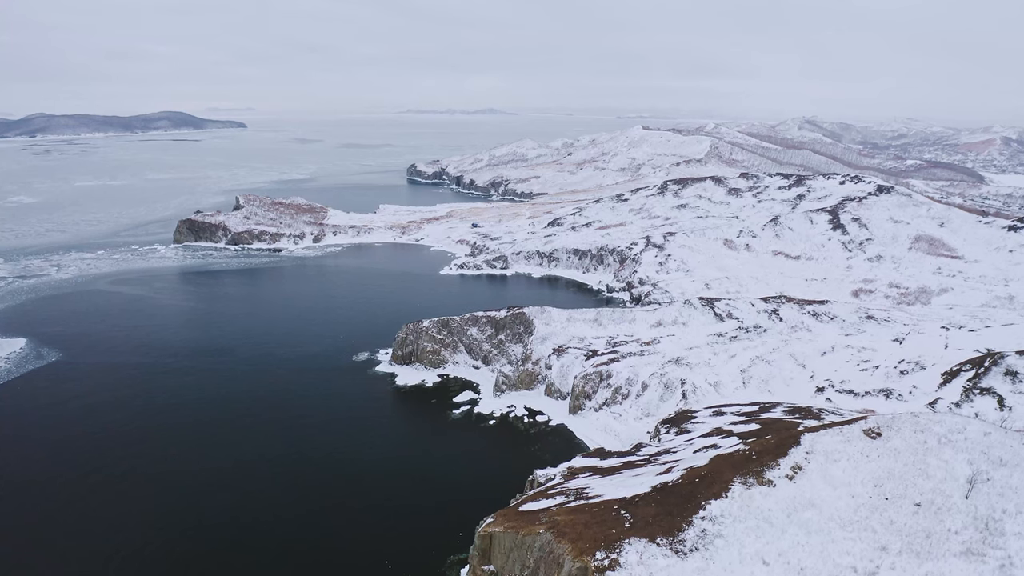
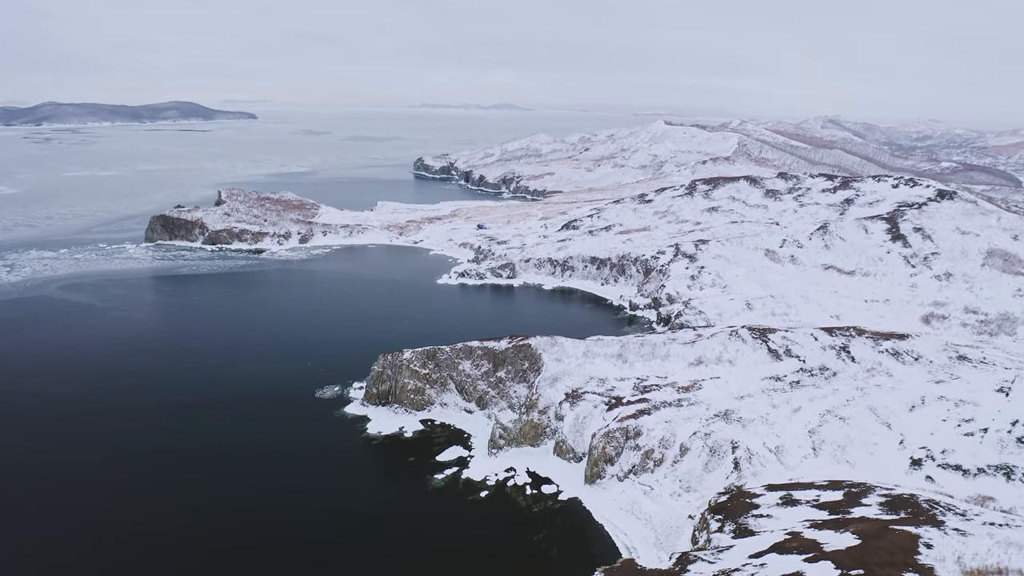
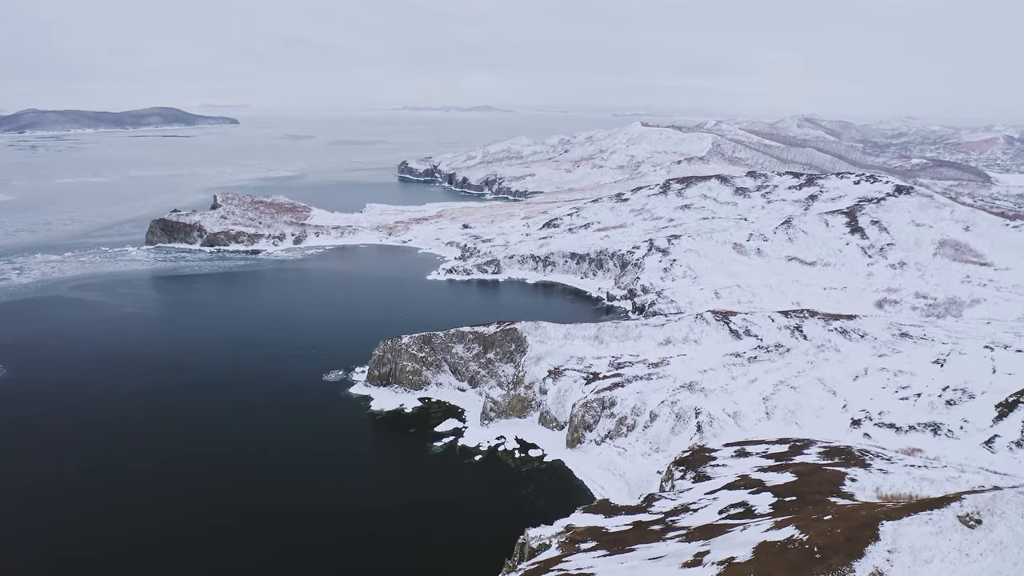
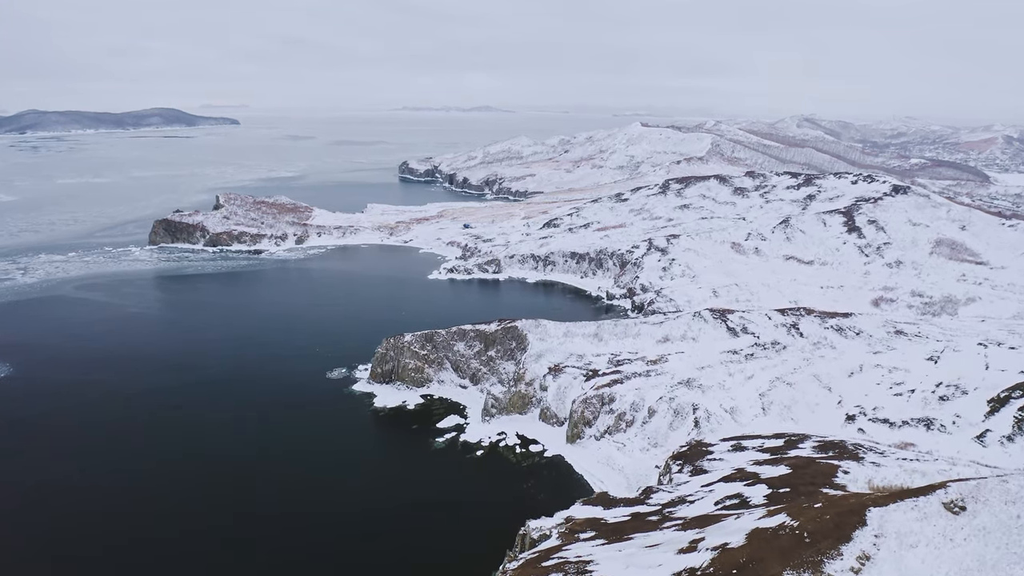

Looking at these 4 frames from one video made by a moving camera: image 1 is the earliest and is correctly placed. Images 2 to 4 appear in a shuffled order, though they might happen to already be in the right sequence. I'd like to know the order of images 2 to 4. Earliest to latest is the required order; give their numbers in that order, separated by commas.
4, 3, 2
